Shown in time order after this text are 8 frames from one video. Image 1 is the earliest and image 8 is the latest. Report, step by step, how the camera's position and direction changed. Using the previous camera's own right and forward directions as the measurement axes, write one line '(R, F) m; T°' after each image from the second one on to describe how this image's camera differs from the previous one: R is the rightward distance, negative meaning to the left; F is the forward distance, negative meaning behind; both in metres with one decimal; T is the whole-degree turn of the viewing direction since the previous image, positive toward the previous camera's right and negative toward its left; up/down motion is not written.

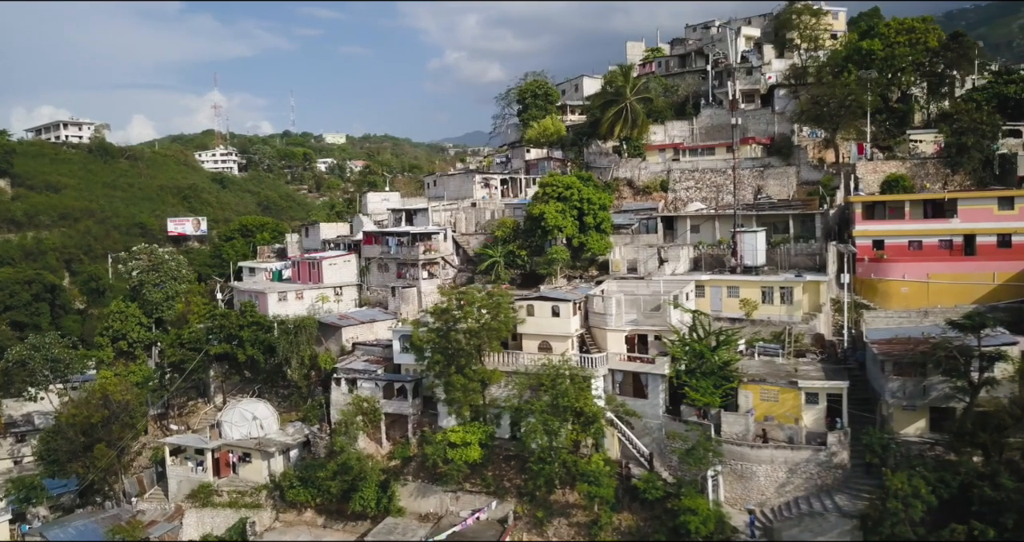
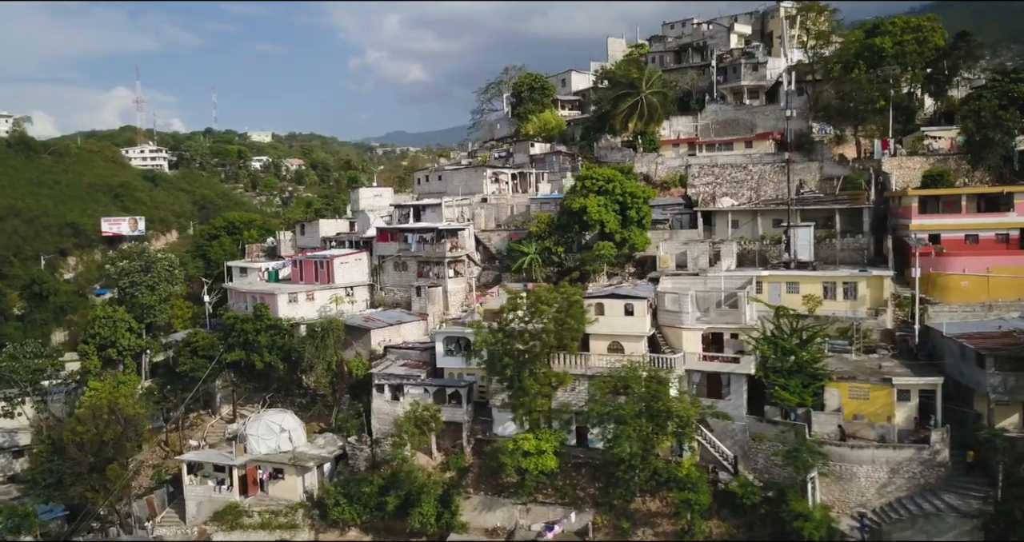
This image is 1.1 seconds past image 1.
(-4.6, +1.8) m; +6°
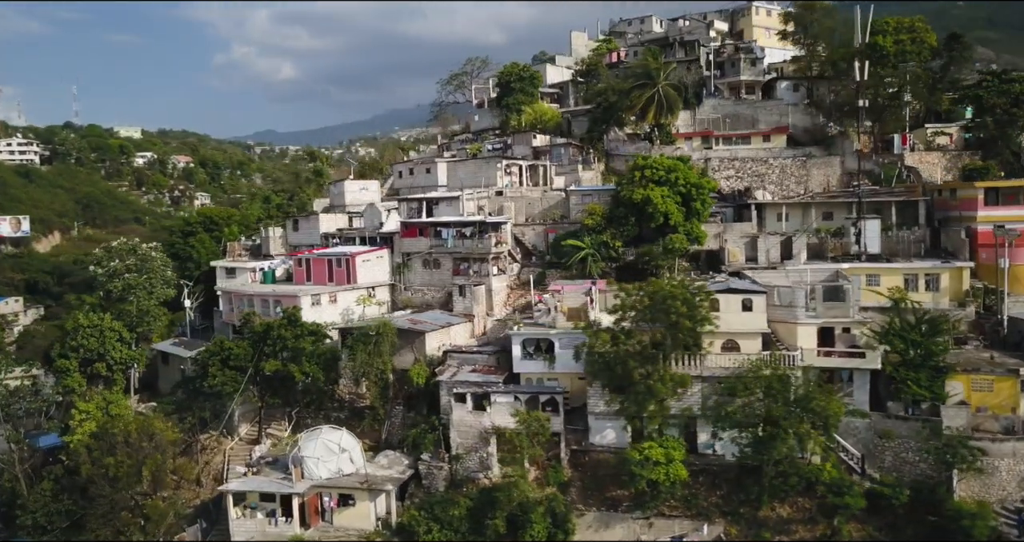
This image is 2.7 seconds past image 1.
(-6.7, +2.8) m; +9°
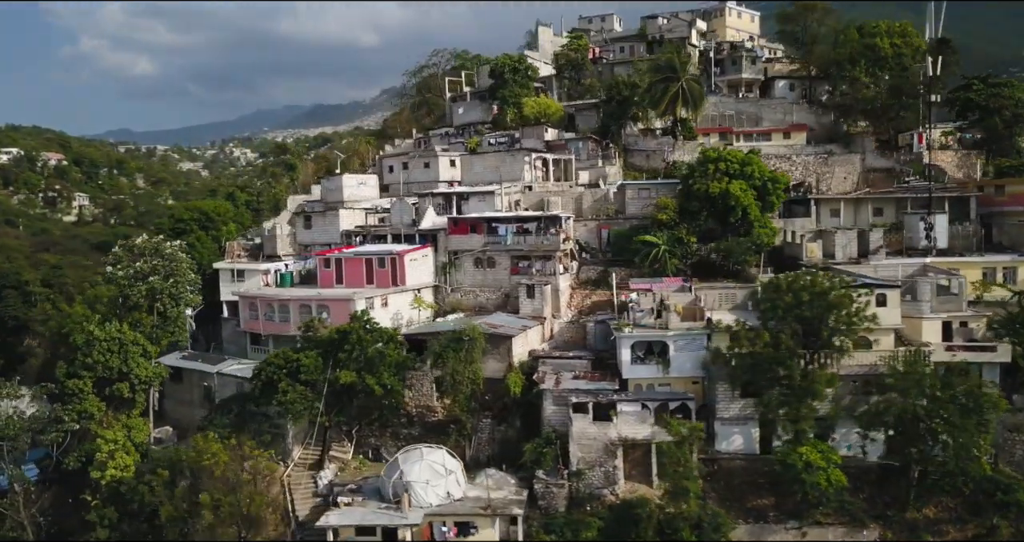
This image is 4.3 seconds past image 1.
(-7.0, +2.8) m; +9°
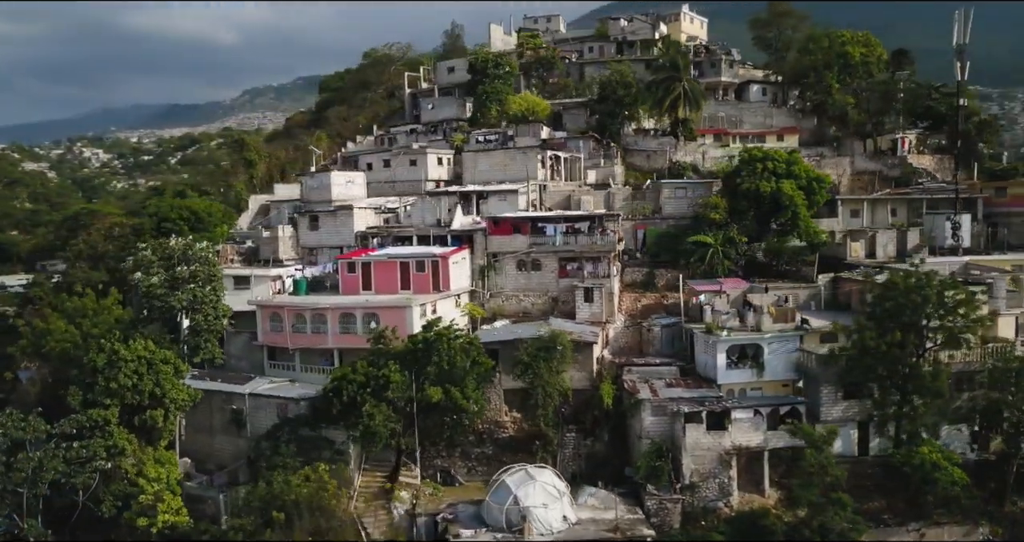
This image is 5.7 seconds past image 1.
(-6.2, +2.4) m; +10°
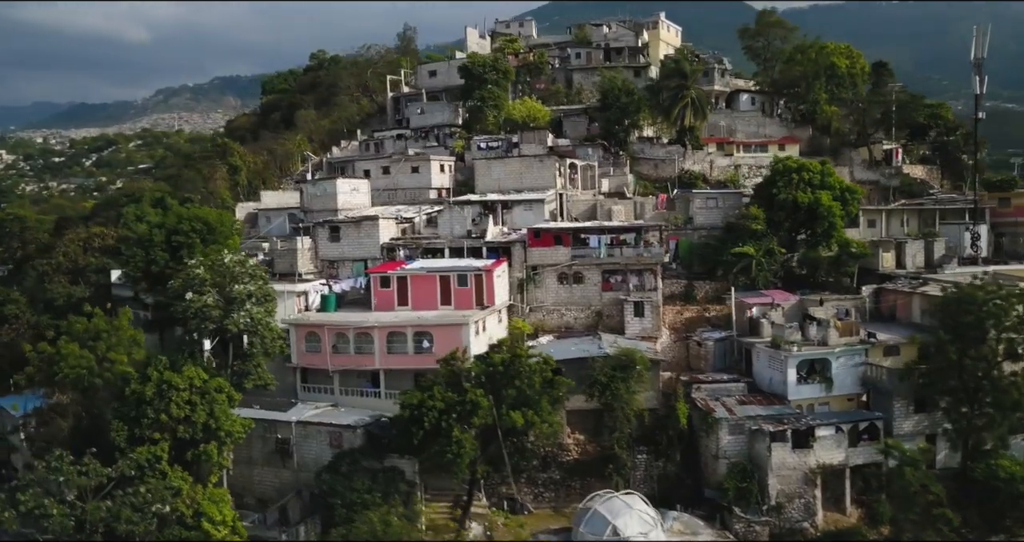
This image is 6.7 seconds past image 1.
(-4.0, +1.3) m; +6°
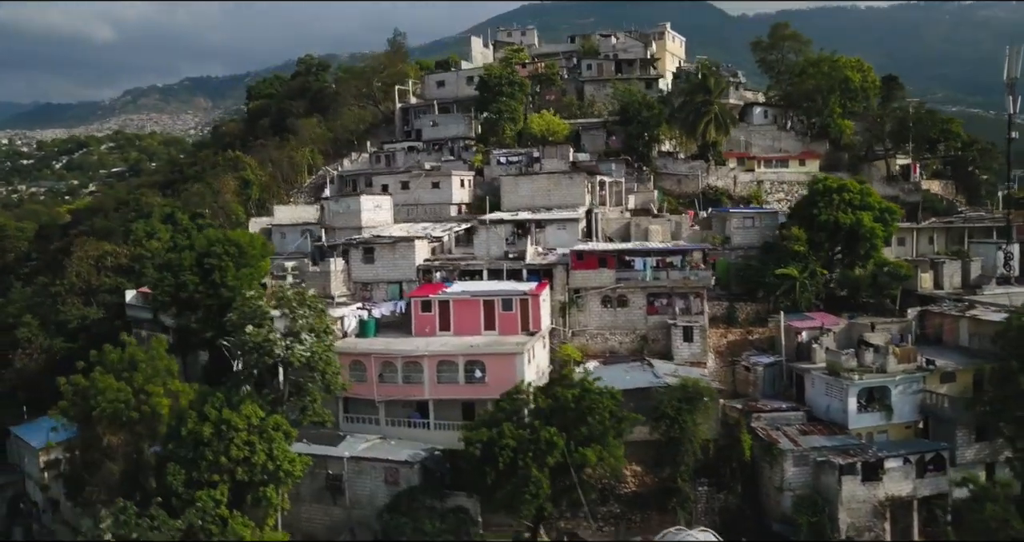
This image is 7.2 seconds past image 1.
(-2.3, +0.7) m; +2°
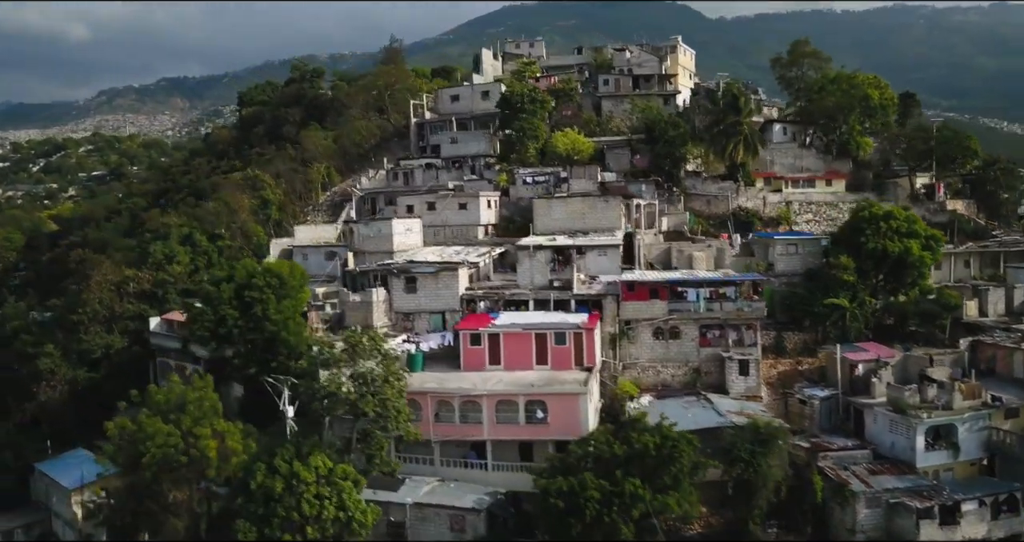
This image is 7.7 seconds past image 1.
(-2.3, +0.7) m; +2°
